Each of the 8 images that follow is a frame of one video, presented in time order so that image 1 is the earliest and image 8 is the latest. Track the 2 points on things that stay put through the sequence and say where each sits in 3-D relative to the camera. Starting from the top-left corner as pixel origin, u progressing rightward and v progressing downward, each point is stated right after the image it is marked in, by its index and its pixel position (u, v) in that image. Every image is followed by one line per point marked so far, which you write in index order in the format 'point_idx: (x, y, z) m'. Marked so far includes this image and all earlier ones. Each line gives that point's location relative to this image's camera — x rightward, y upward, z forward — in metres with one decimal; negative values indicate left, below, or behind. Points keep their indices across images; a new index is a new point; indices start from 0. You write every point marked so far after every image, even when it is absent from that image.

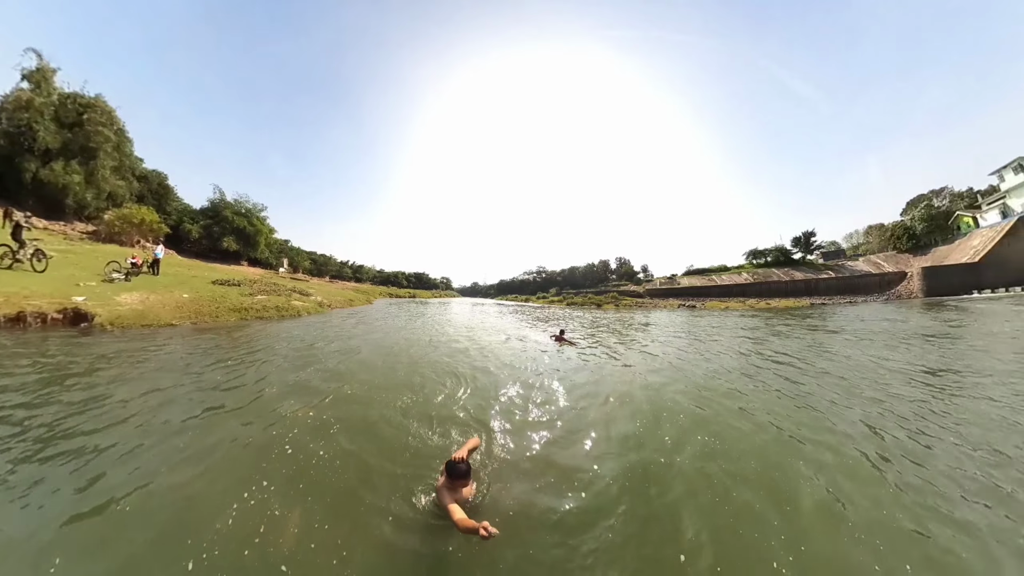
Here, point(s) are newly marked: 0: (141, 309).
0: (-21.1, -1.1, +14.7) m
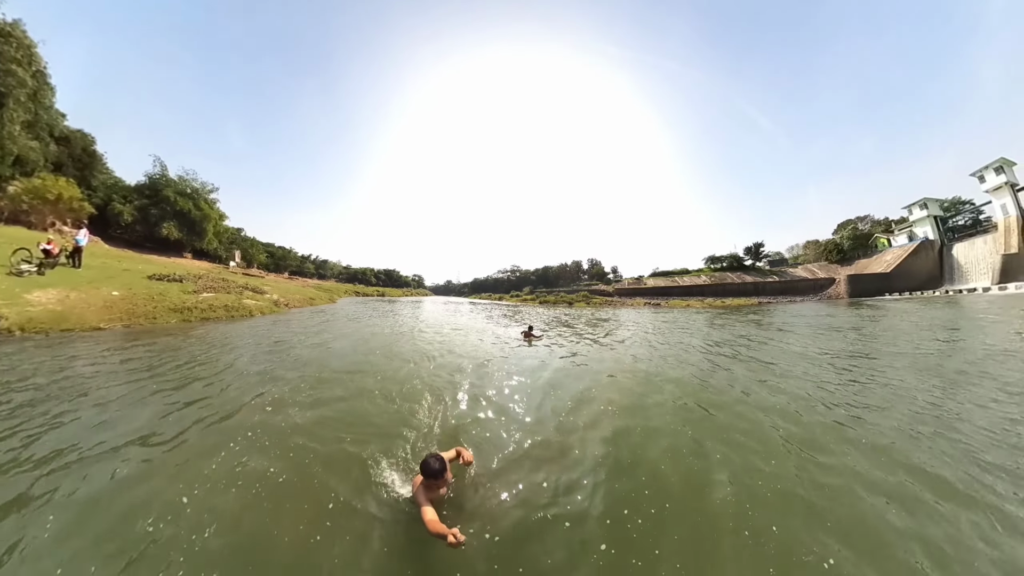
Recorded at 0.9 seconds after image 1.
0: (-22.8, -1.0, +13.0) m
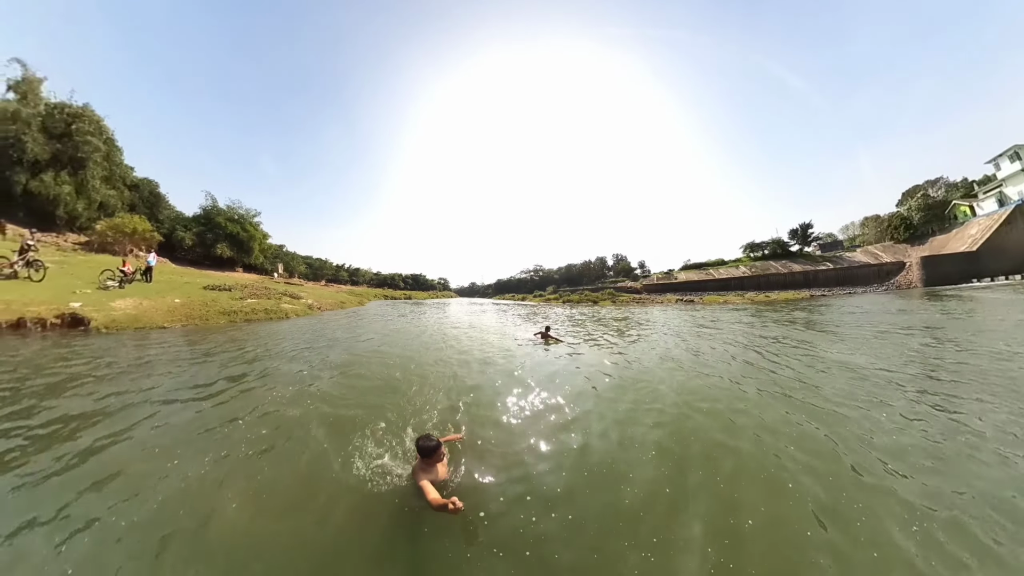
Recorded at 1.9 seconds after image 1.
0: (-21.7, -1.6, +14.8) m
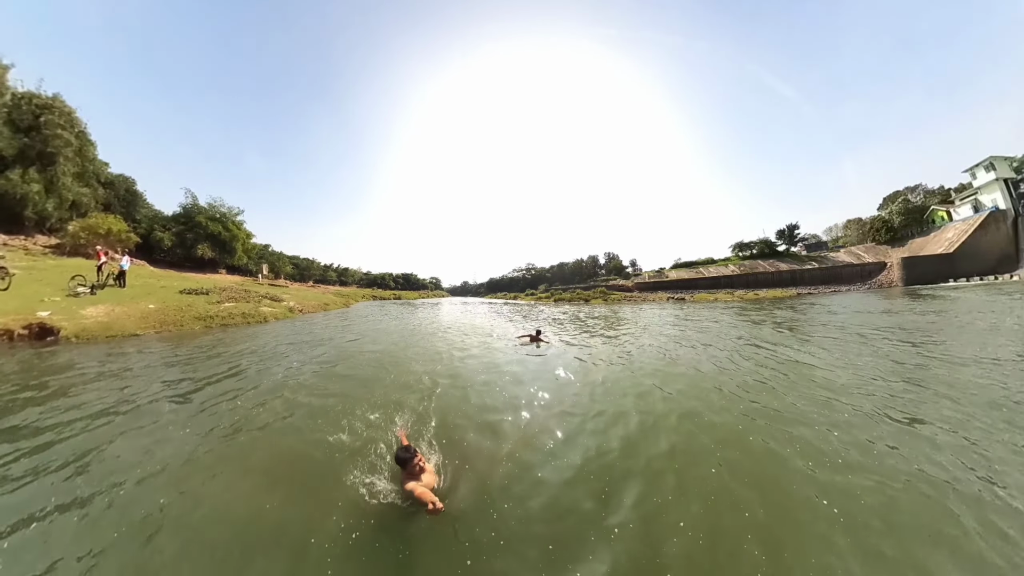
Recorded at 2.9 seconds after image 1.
0: (-22.3, -1.7, +14.2) m
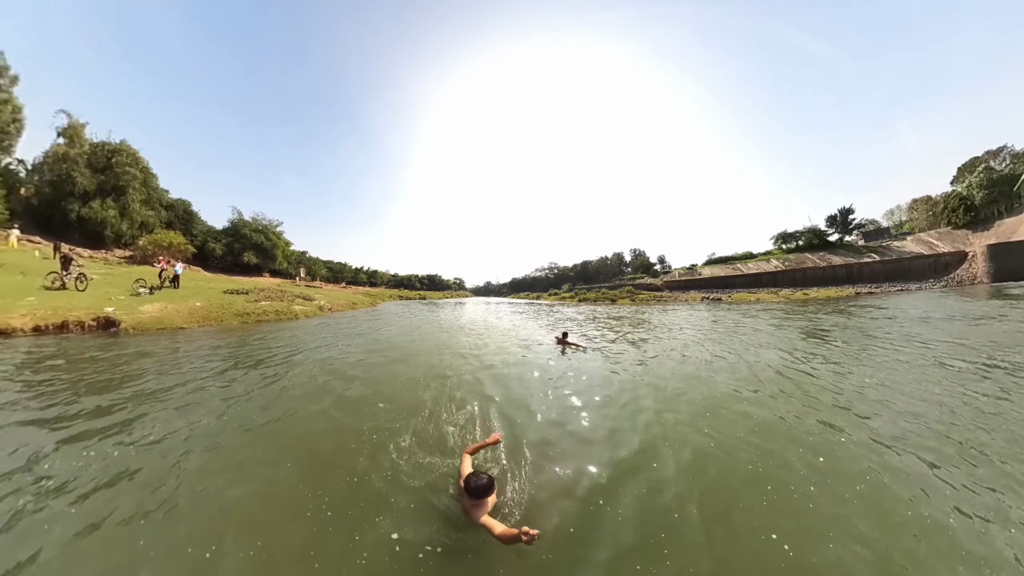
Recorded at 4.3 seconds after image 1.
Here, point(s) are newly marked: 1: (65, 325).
0: (-21.1, -1.8, +15.8) m
1: (-23.1, -1.9, +13.5) m
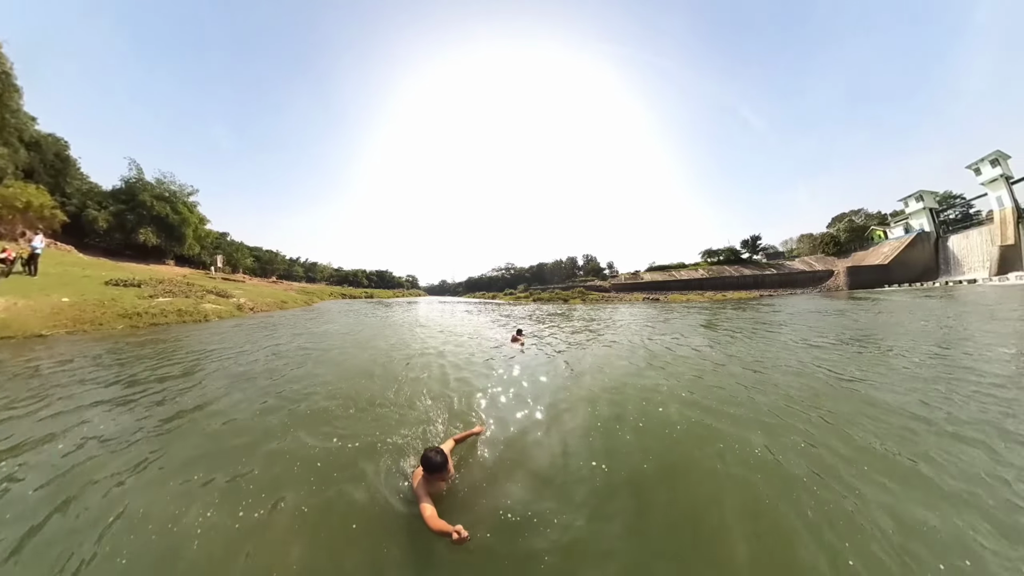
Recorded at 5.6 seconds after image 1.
0: (-23.7, -1.6, +12.5) m
1: (-25.4, -1.7, +9.9) m
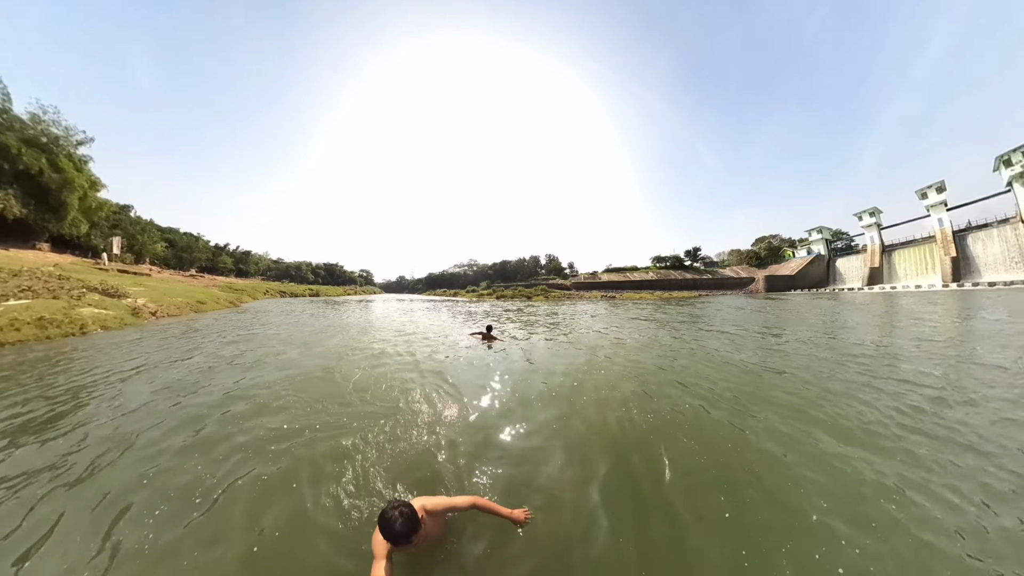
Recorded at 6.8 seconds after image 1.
0: (-25.4, -1.5, +8.9) m
1: (-26.7, -1.5, +6.1) m
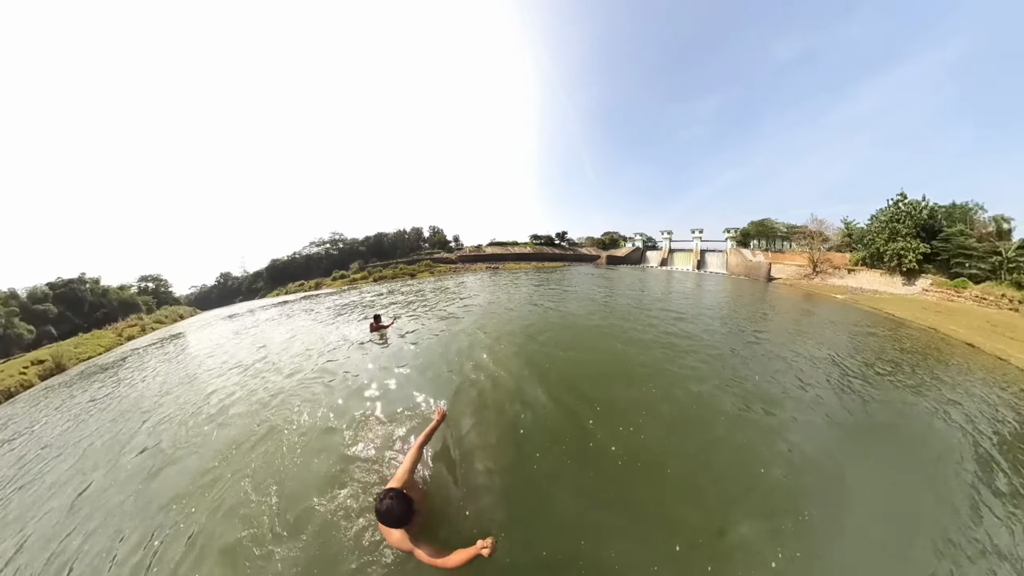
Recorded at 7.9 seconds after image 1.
0: (-26.3, -3.9, -2.0) m
1: (-26.3, -4.3, -5.1) m
